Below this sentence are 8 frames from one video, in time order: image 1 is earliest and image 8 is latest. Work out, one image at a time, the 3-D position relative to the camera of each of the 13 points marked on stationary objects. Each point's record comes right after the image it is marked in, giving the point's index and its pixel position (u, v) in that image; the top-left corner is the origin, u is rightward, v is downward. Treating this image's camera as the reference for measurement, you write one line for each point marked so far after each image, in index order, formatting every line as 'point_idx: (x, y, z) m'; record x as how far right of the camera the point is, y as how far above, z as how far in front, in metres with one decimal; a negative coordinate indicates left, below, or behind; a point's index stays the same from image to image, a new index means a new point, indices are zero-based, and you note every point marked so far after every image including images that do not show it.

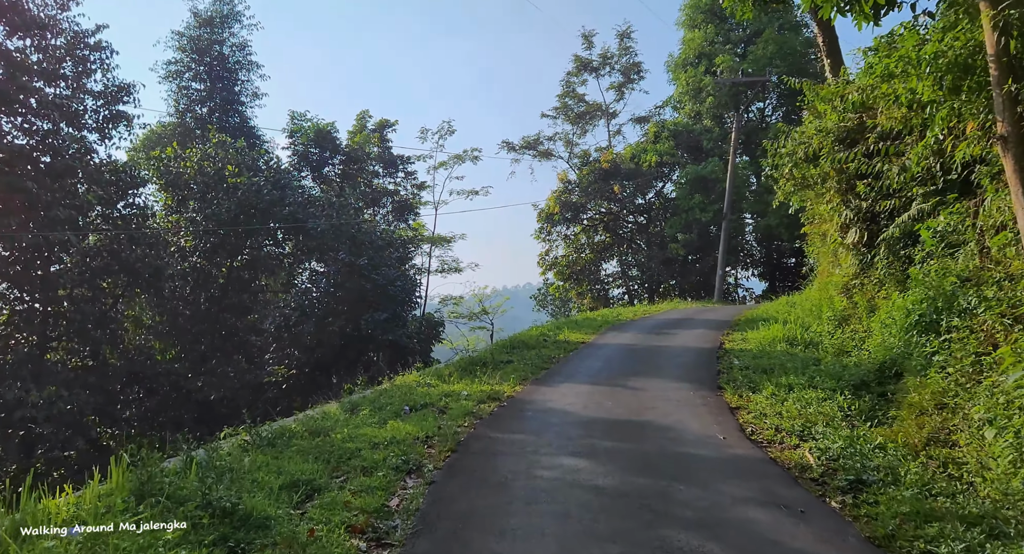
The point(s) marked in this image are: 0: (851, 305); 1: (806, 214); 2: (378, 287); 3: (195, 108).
0: (+5.1, -0.4, +12.3) m
1: (+6.1, +1.4, +16.9) m
2: (-2.5, -0.2, +15.3) m
3: (-7.4, +3.9, +19.1) m
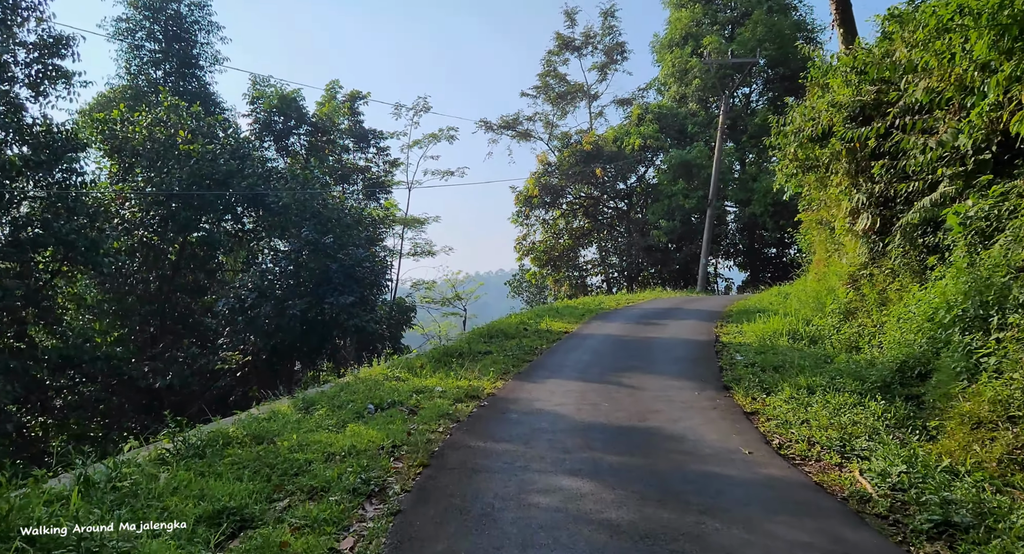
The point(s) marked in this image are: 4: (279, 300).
0: (+4.8, -0.3, +11.3) m
1: (+5.7, +1.6, +16.0) m
2: (-2.9, +0.1, +14.1) m
3: (-7.8, +4.4, +17.6) m
4: (-3.9, -0.3, +13.5) m
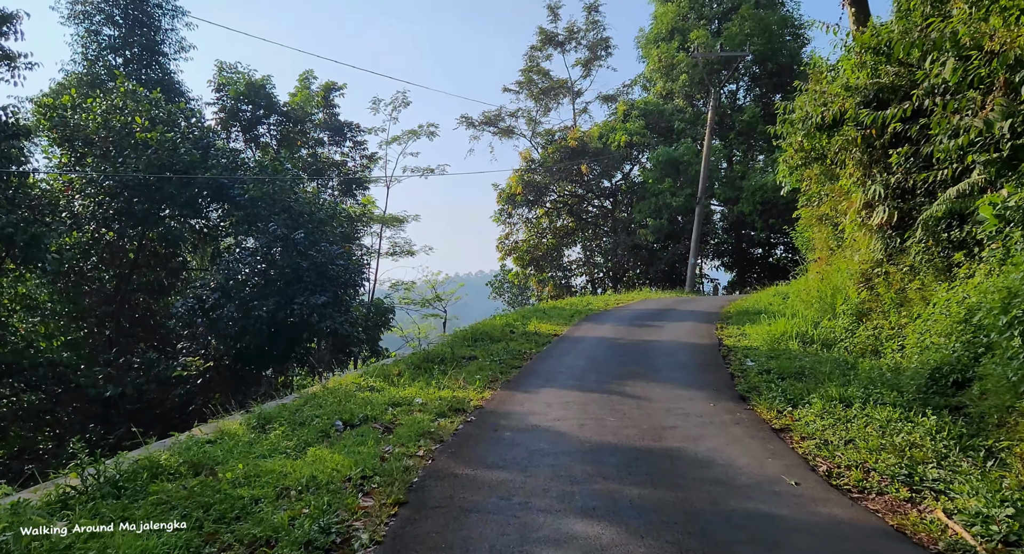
0: (+4.6, -0.3, +10.5) m
1: (+5.4, +1.6, +15.1) m
2: (-3.1, +0.2, +13.1) m
3: (-8.2, +4.4, +16.5) m
4: (-4.1, -0.3, +12.5) m
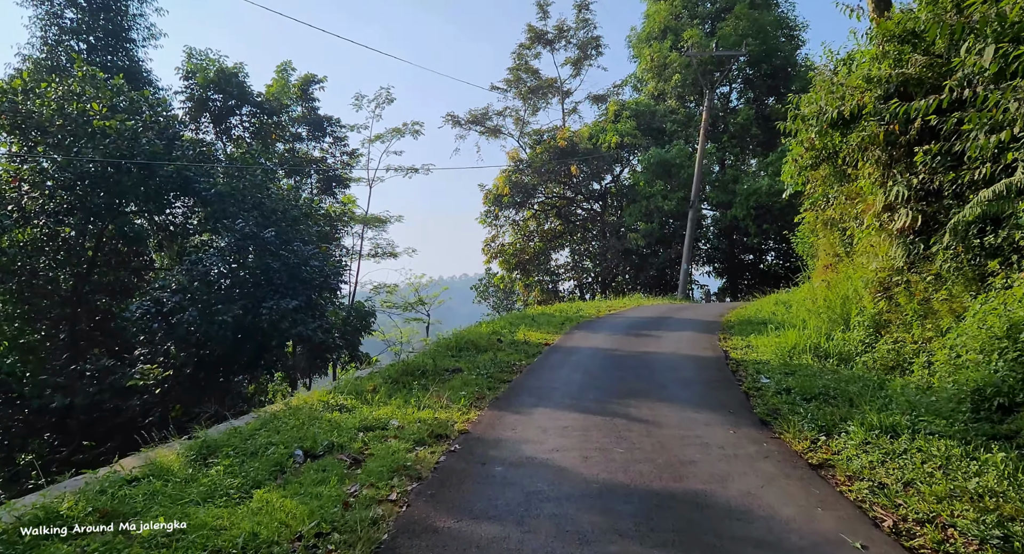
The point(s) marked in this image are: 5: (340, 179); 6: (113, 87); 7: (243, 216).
0: (+4.5, -0.4, +9.7) m
1: (+5.2, +1.4, +14.3) m
2: (-3.3, +0.1, +12.1) m
3: (-8.3, +4.4, +15.4) m
4: (-4.3, -0.3, +11.5) m
5: (-4.2, +2.4, +19.9) m
6: (-6.5, +3.1, +13.2) m
7: (-4.1, +0.9, +12.5) m
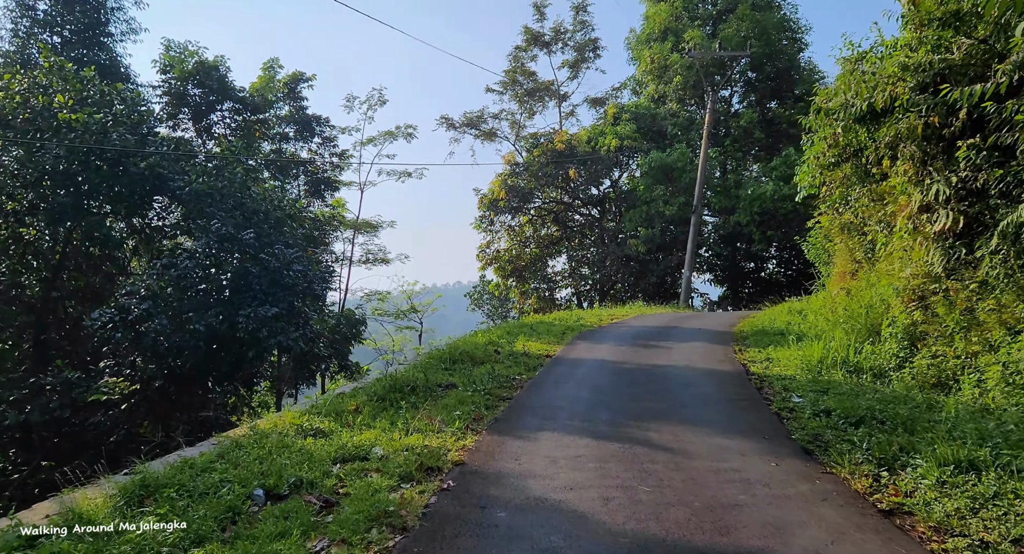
0: (+4.5, -0.5, +8.8) m
1: (+5.2, +1.3, +13.5) m
2: (-3.3, +0.1, +11.2) m
3: (-8.4, +4.4, +14.5) m
4: (-4.3, -0.4, +10.5) m
5: (-4.2, +2.2, +19.0) m
6: (-6.5, +3.0, +12.3) m
7: (-4.2, +0.9, +11.6) m
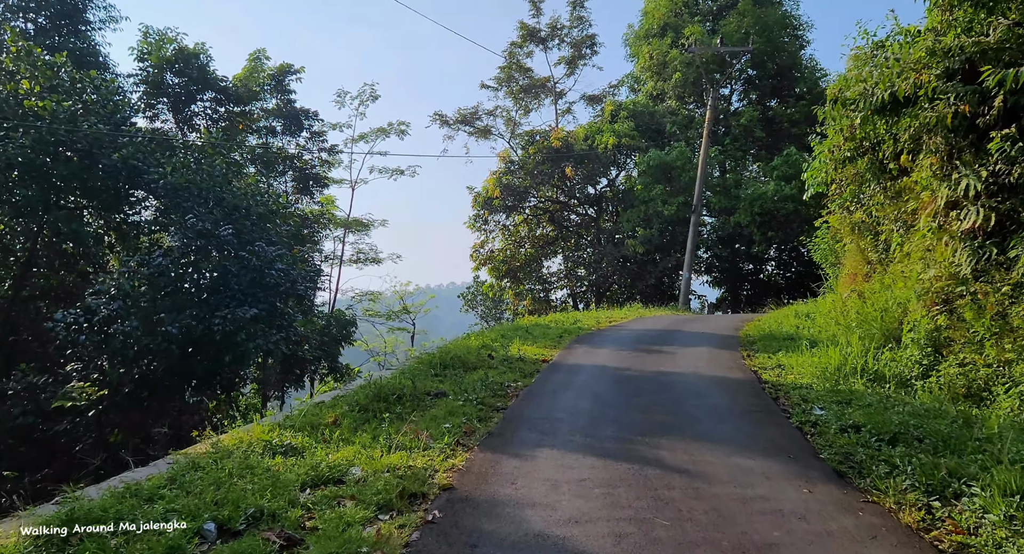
0: (+4.4, -0.5, +8.2) m
1: (+5.1, +1.3, +12.9) m
2: (-3.4, +0.1, +10.5) m
3: (-8.4, +4.4, +13.8) m
4: (-4.3, -0.4, +9.9) m
5: (-4.4, +2.2, +18.3) m
6: (-6.5, +3.0, +11.7) m
7: (-4.2, +0.9, +10.9) m
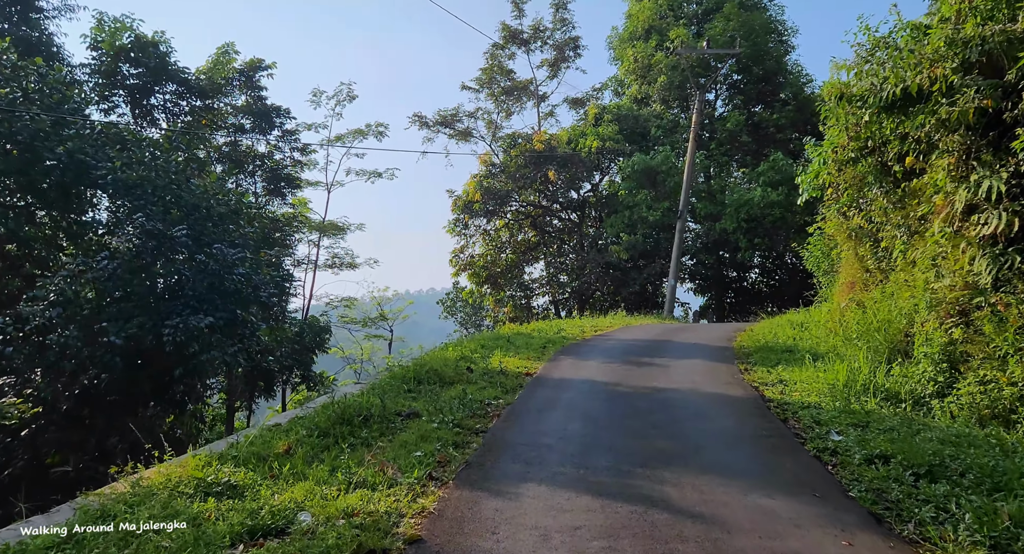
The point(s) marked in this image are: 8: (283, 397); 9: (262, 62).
0: (+4.3, -0.6, +7.6) m
1: (+4.8, +1.2, +12.3) m
2: (-3.6, 0.0, +9.7) m
3: (-8.7, +4.3, +12.9) m
4: (-4.6, -0.4, +9.0) m
5: (-4.8, +2.1, +17.5) m
6: (-6.8, +3.0, +10.8) m
7: (-4.5, +0.8, +10.1) m
8: (-5.0, -2.6, +17.8) m
9: (-5.4, +4.7, +17.6) m
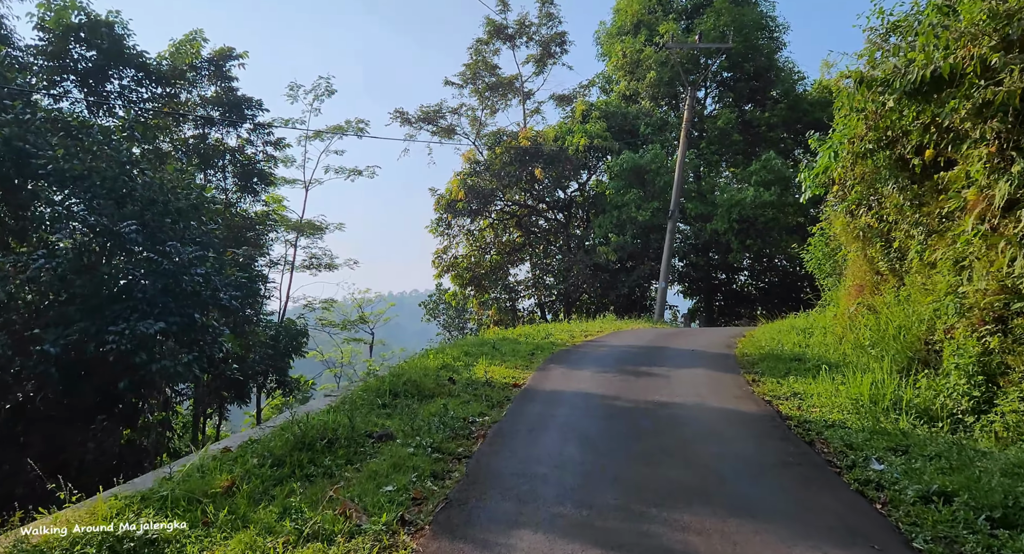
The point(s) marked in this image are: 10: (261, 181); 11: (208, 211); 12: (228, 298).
0: (+4.1, -0.6, +6.8) m
1: (+4.6, +1.1, +11.5) m
2: (-3.7, 0.0, +8.8) m
3: (-8.9, +4.3, +11.8) m
4: (-4.7, -0.4, +8.0) m
5: (-5.1, +2.1, +16.5) m
6: (-6.9, +3.0, +9.8) m
7: (-4.6, +0.8, +9.1) m
8: (-5.4, -2.7, +16.8) m
9: (-5.6, +4.6, +16.6) m
10: (-5.1, +1.9, +16.6) m
11: (-4.4, +1.0, +11.7) m
12: (-3.4, -0.3, +9.8) m
